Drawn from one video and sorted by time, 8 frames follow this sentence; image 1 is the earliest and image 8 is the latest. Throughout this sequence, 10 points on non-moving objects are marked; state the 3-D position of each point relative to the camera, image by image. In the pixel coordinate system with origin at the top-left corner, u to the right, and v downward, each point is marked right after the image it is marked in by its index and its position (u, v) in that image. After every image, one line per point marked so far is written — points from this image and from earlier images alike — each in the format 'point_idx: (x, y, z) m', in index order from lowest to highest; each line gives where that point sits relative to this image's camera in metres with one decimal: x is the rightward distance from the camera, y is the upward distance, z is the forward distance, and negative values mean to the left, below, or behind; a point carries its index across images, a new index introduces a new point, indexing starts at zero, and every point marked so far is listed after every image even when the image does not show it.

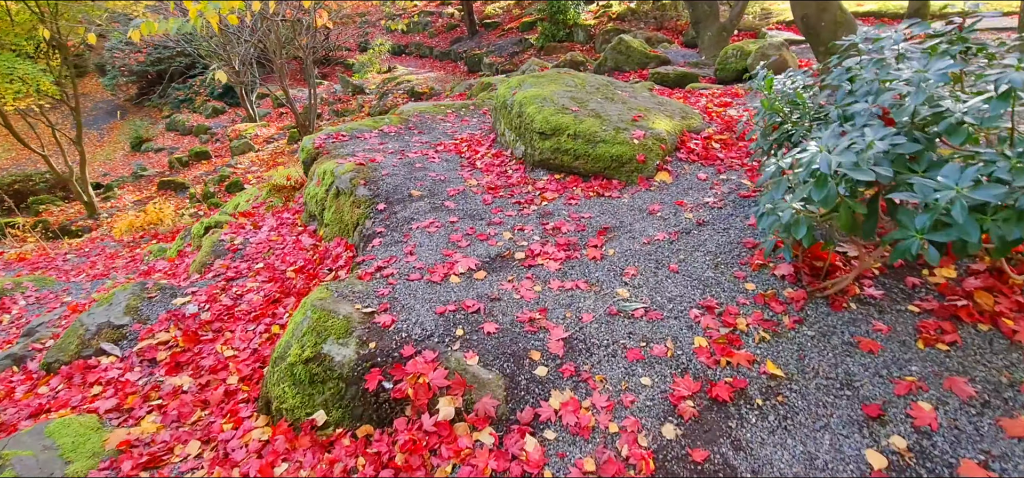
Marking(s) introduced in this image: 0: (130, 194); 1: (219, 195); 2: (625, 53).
0: (-6.6, +0.8, +8.5) m
1: (-4.2, +0.6, +7.0) m
2: (+1.2, +2.0, +5.3) m
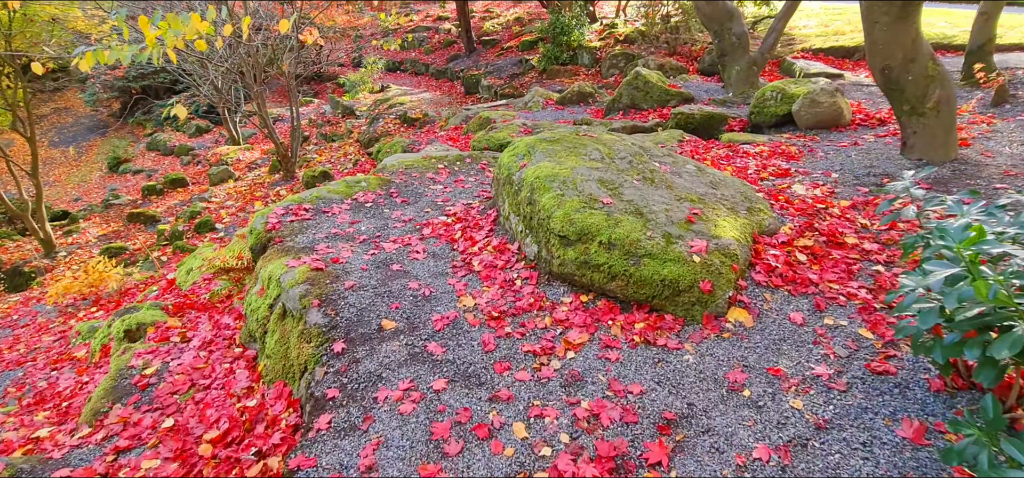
0: (-6.6, +0.2, +7.8) m
1: (-4.2, +0.1, +6.4) m
2: (+1.3, +1.4, +4.7) m
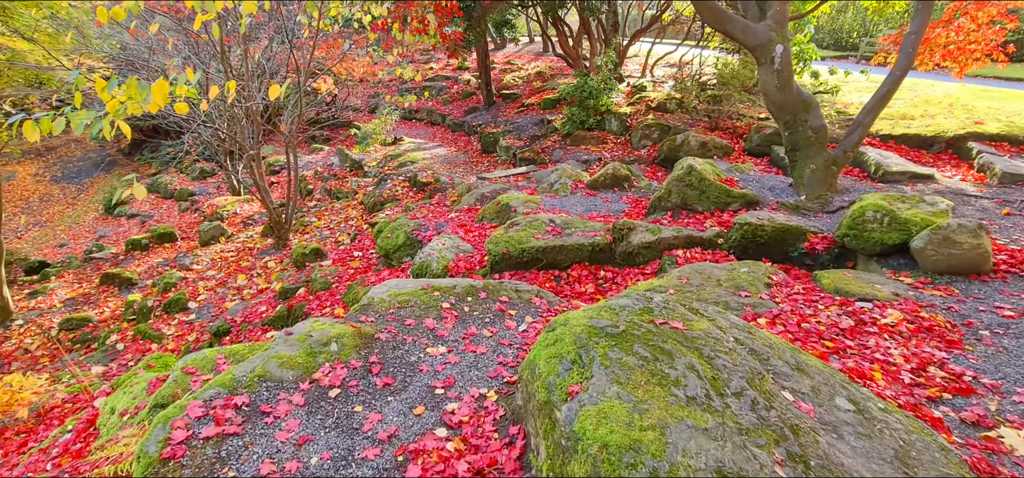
0: (-6.4, -0.7, +7.0) m
1: (-4.0, -0.8, +5.6) m
2: (+1.5, +0.4, +3.9) m
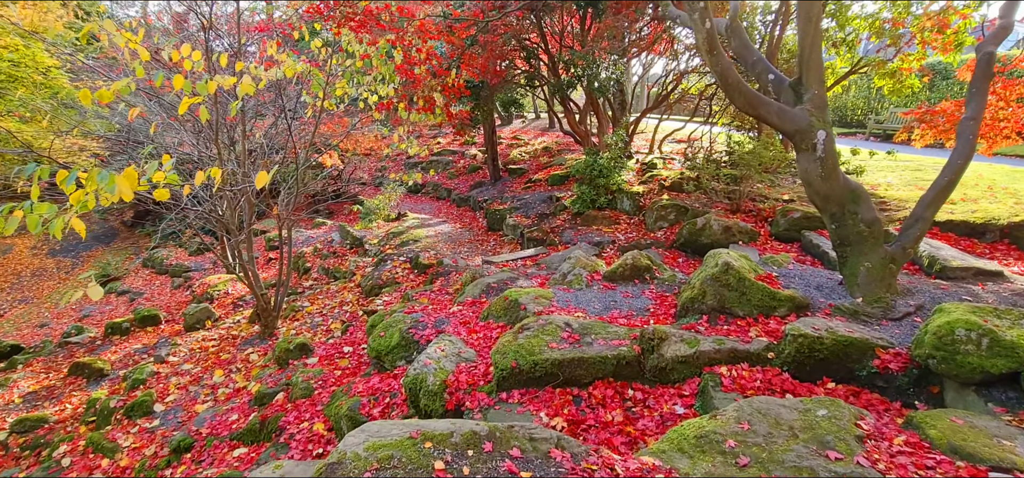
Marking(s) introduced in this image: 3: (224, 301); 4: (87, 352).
0: (-6.3, -1.8, +6.4) m
1: (-3.9, -1.8, +4.9) m
2: (+1.6, -0.3, +3.4) m
3: (-4.8, -1.0, +8.1) m
4: (-6.2, -1.6, +7.1) m
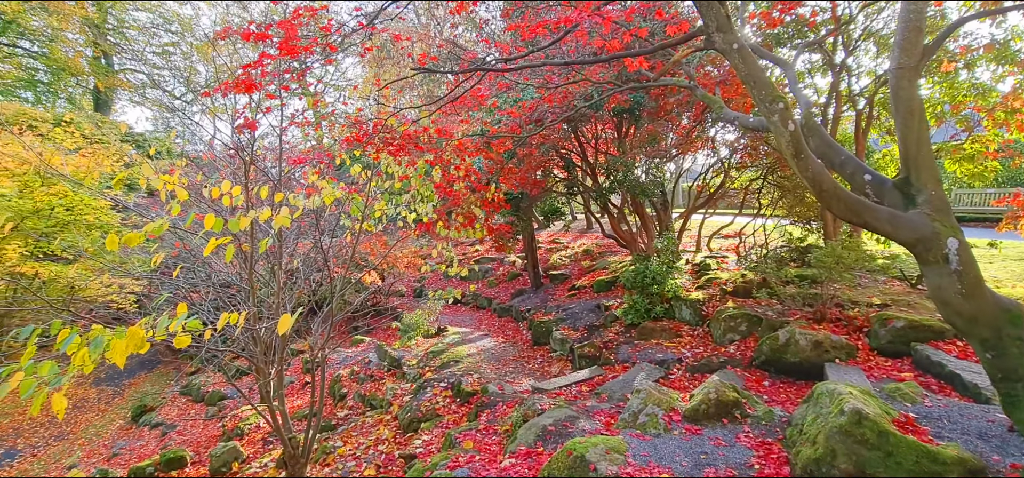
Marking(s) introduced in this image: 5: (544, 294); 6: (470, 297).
0: (-5.6, -3.6, +5.8) m
1: (-3.4, -3.1, +4.2) m
2: (+1.9, -1.1, +2.6) m
3: (-4.0, -3.0, +7.5) m
4: (-5.4, -3.5, +6.5) m
5: (+0.7, -1.3, +11.1) m
6: (-1.1, -1.6, +13.3) m
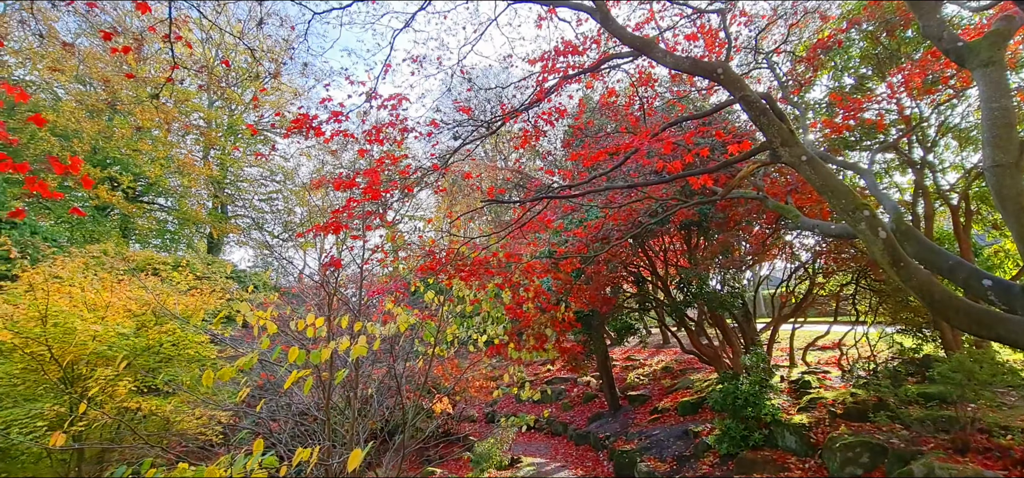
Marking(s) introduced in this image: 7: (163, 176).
0: (-4.6, -5.2, +5.4) m
1: (-2.6, -4.2, +3.7) m
2: (+2.3, -1.6, +2.0) m
3: (-2.8, -5.0, +7.0) m
4: (-4.3, -5.3, +6.1) m
5: (+2.4, -3.8, +10.3) m
6: (+0.8, -4.7, +12.6) m
7: (-7.7, +1.4, +10.9) m
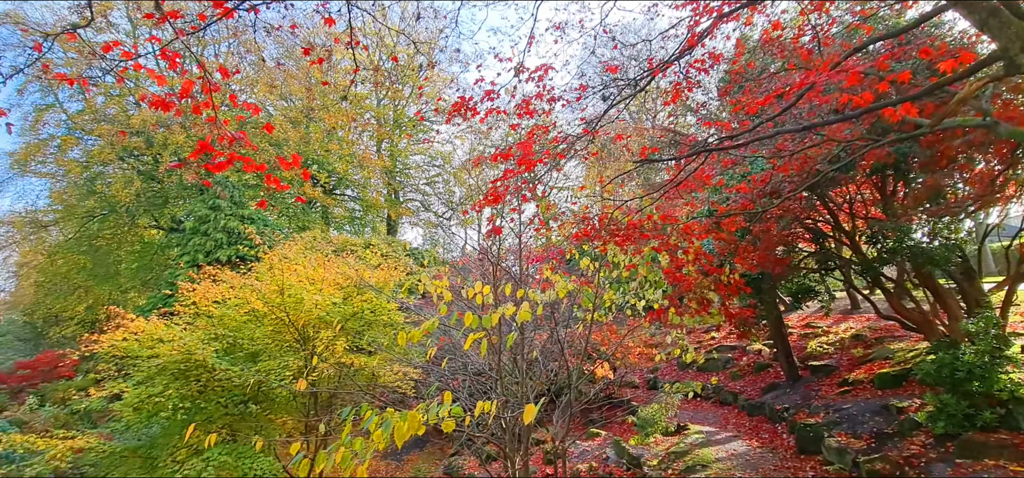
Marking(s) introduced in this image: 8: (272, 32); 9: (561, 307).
0: (-2.3, -5.0, +6.8) m
1: (-1.0, -4.0, +4.6) m
2: (+3.0, -1.3, +1.3) m
3: (-0.1, -4.6, +7.8) m
4: (-1.9, -5.0, +7.4) m
5: (+5.6, -2.9, +9.4) m
6: (+4.9, -3.7, +12.0) m
7: (-4.2, +1.8, +12.6) m
8: (-2.3, +2.0, +4.7) m
9: (+0.7, -1.0, +6.9) m
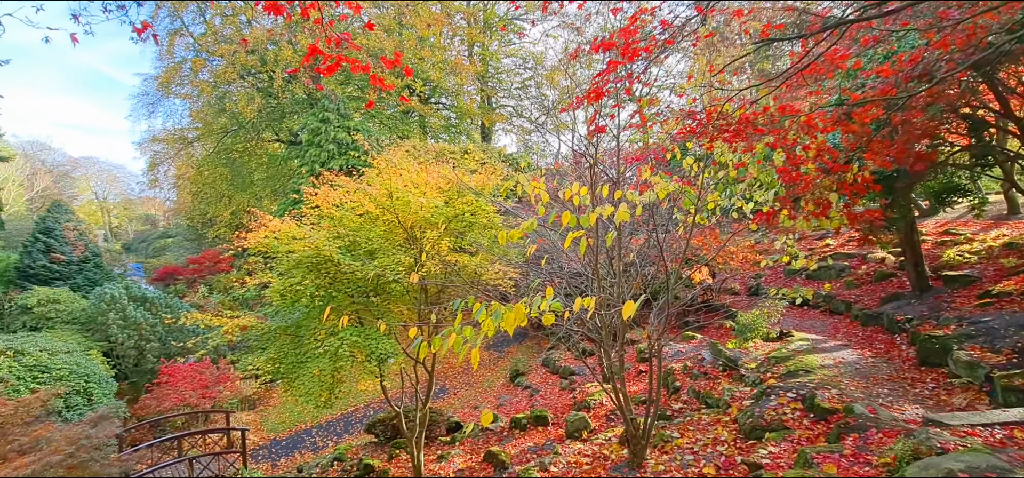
0: (-0.8, -3.6, +7.9) m
1: (0.0, -3.0, +5.3) m
2: (+3.3, -0.9, +0.9) m
3: (+1.5, -3.0, +8.4) m
4: (-0.3, -3.5, +8.5) m
5: (+7.4, -1.1, +8.5) m
6: (+7.2, -1.4, +11.4) m
7: (-1.8, +4.2, +12.7) m
8: (-1.4, +2.9, +4.6) m
9: (+2.0, +0.4, +6.7) m
